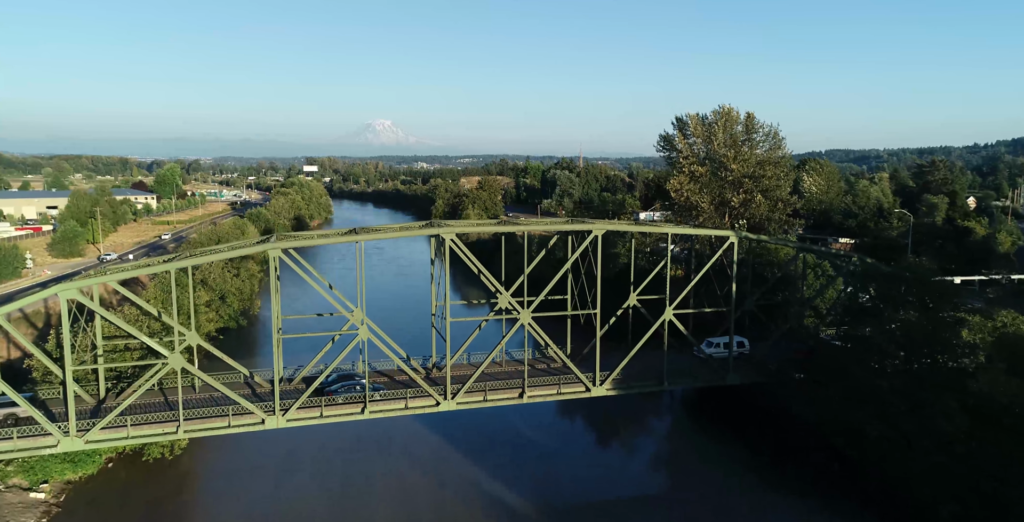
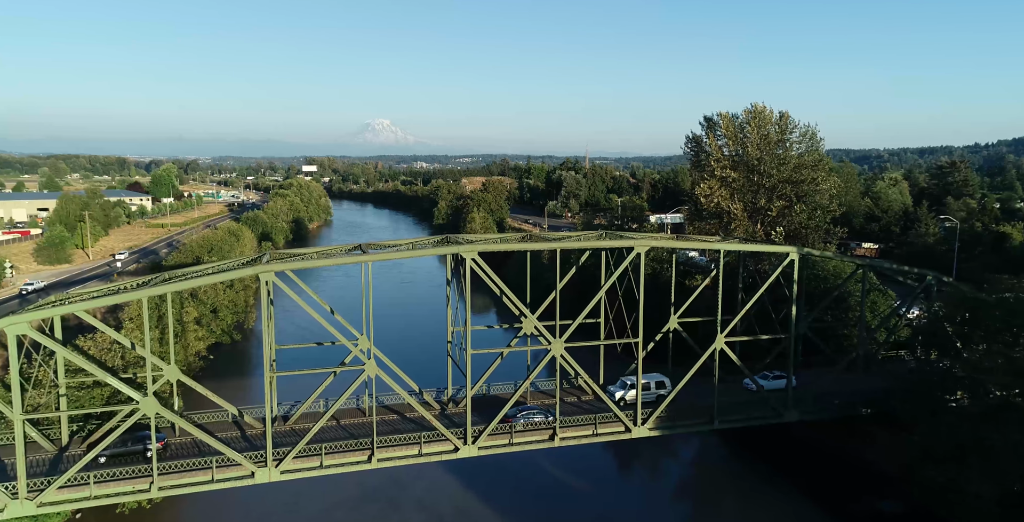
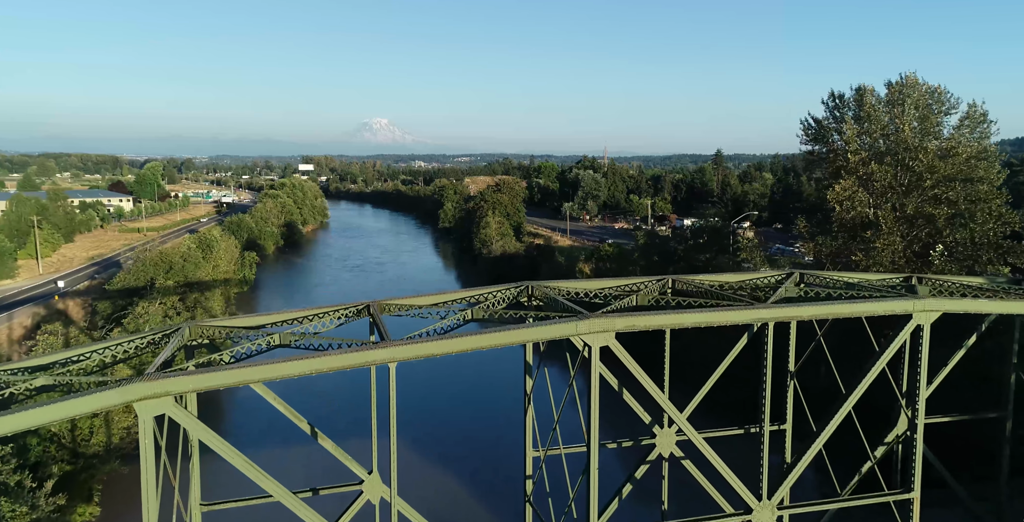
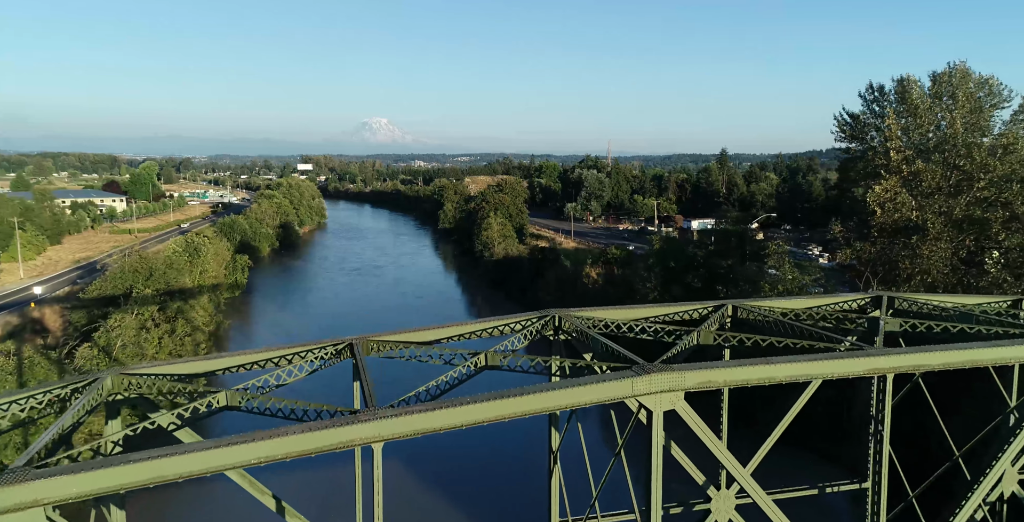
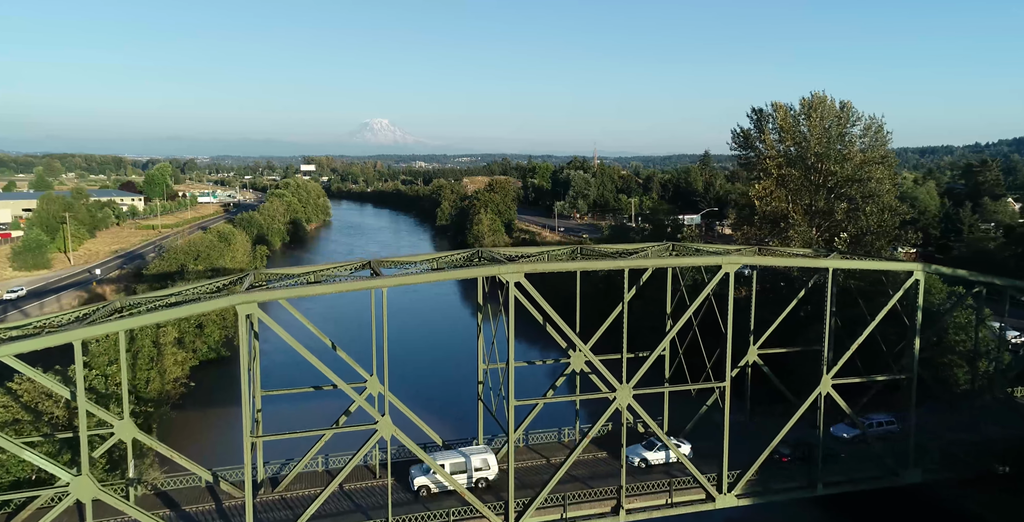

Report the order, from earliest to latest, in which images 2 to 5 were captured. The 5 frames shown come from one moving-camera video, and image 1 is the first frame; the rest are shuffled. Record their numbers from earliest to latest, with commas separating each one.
2, 5, 3, 4
